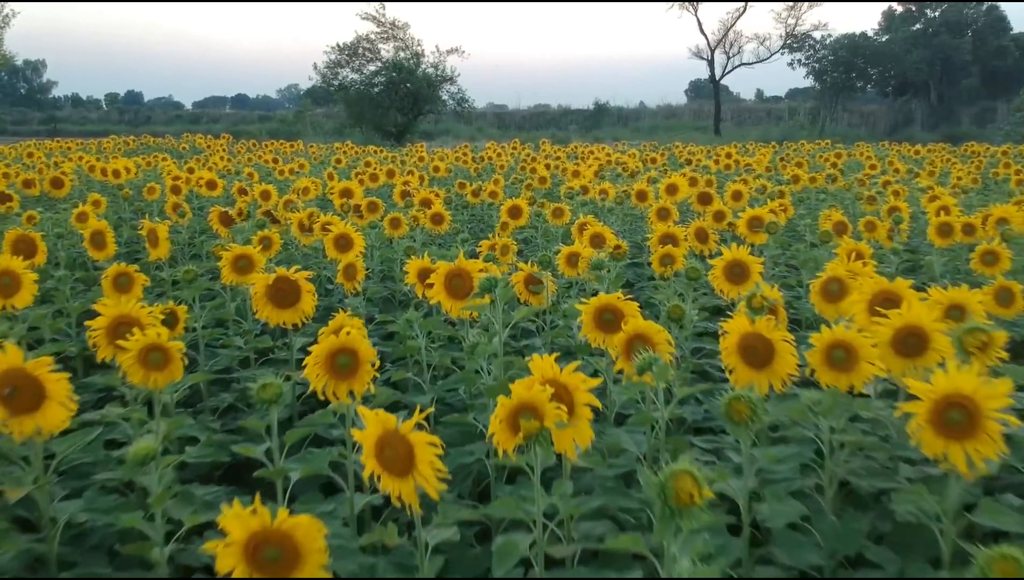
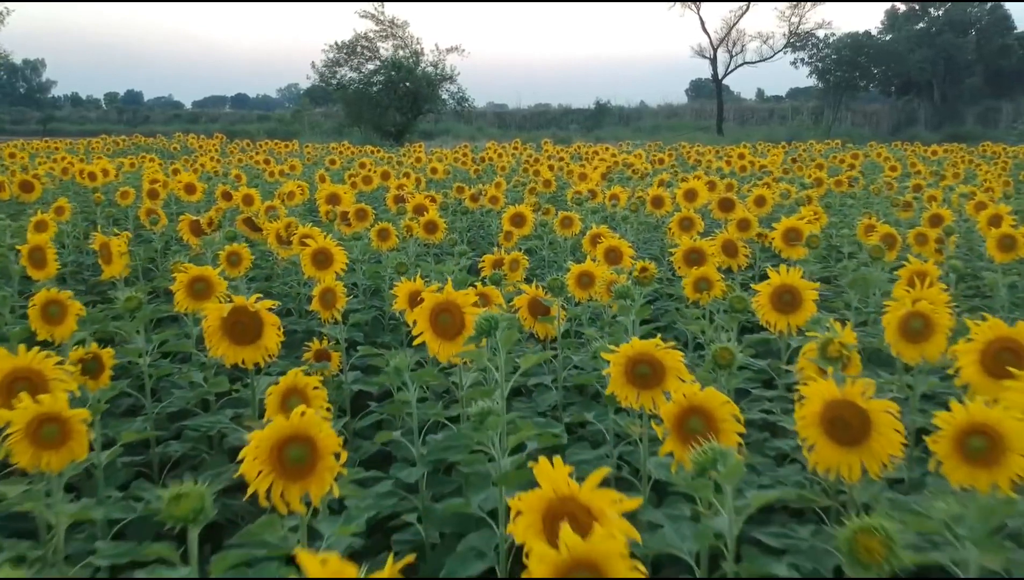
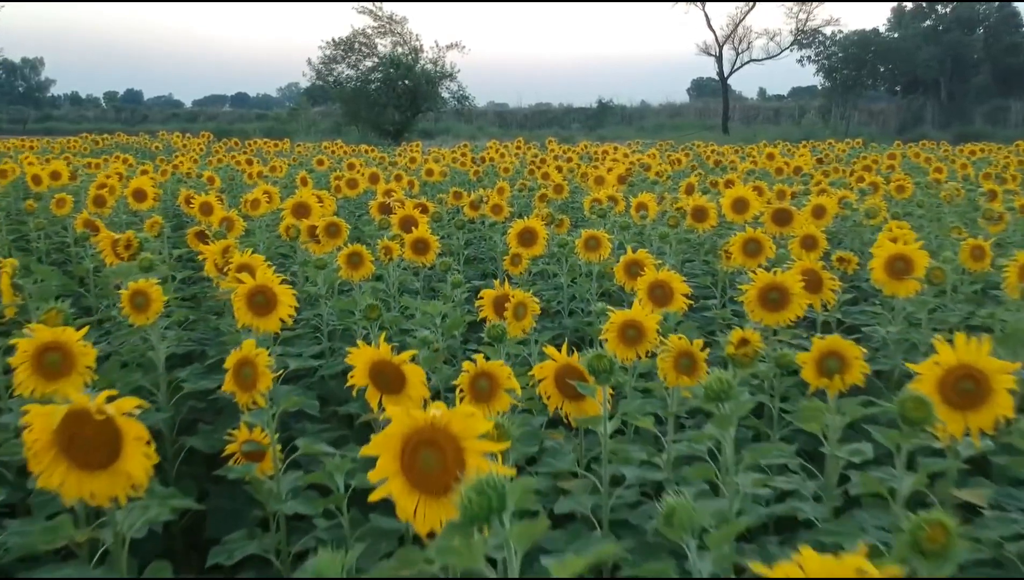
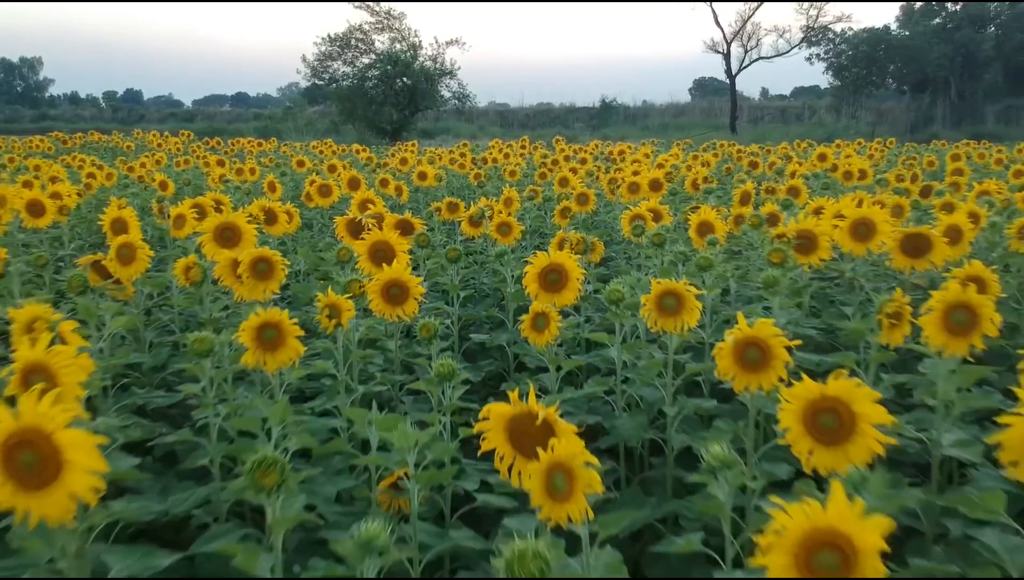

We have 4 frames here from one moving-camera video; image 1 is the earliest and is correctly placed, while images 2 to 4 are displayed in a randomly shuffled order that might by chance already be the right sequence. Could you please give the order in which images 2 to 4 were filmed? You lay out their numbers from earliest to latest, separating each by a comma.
2, 3, 4
